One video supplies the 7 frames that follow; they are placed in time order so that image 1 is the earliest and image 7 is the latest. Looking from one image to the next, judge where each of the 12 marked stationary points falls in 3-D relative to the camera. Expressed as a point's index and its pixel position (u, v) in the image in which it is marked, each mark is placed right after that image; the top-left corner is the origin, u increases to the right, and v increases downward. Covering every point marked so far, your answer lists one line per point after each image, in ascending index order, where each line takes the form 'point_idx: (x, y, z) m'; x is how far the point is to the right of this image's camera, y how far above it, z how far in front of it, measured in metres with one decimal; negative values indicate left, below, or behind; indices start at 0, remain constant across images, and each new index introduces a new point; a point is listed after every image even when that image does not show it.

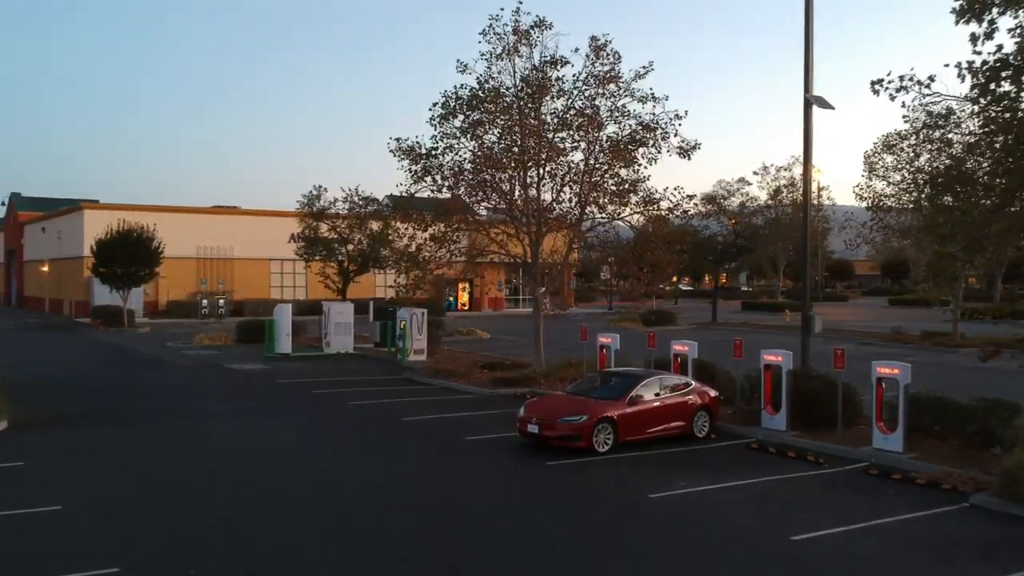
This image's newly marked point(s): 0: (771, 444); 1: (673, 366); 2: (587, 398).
0: (+4.1, -2.5, +15.0) m
1: (+3.1, -1.5, +17.9) m
2: (+1.2, -1.7, +14.9) m
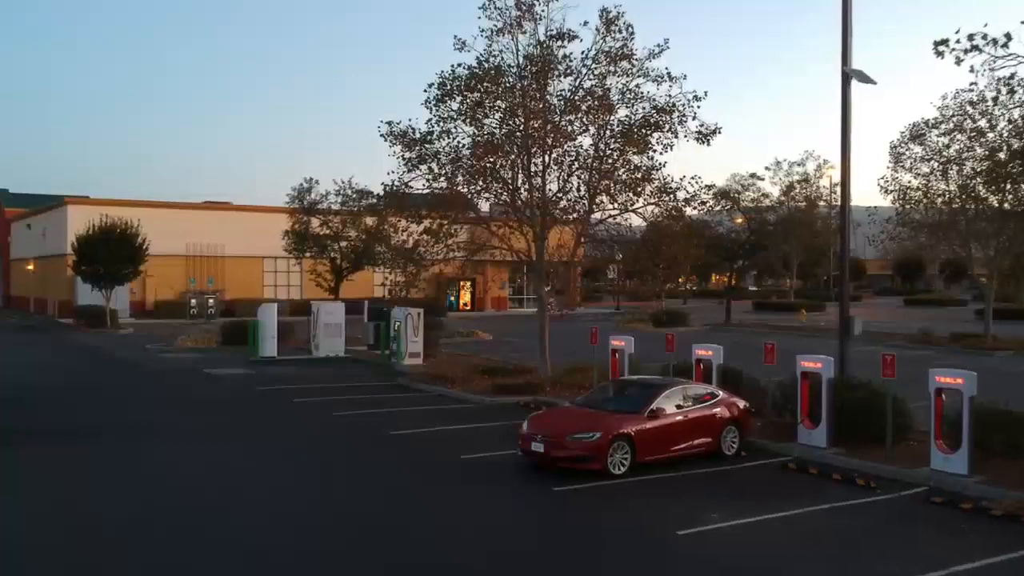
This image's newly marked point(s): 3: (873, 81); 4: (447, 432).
0: (+4.1, -2.4, +13.1) m
1: (+3.1, -1.4, +15.9) m
2: (+1.2, -1.7, +12.9) m
3: (+6.1, +3.5, +15.9) m
4: (-1.1, -2.4, +16.3) m
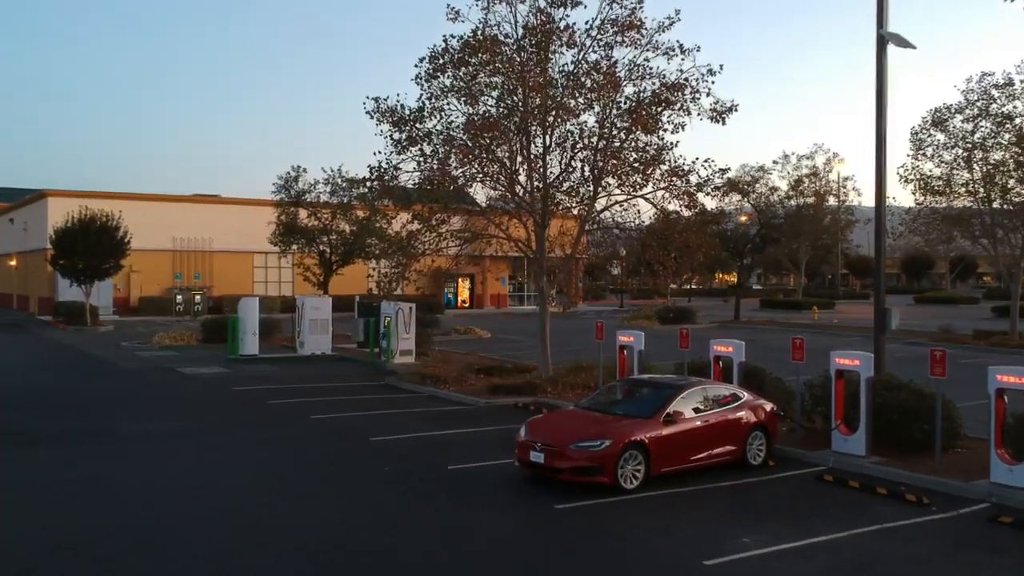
0: (+4.1, -2.3, +11.4) m
1: (+3.0, -1.3, +14.3) m
2: (+1.1, -1.5, +11.3) m
3: (+6.0, +3.6, +14.2) m
4: (-1.2, -2.3, +14.7) m
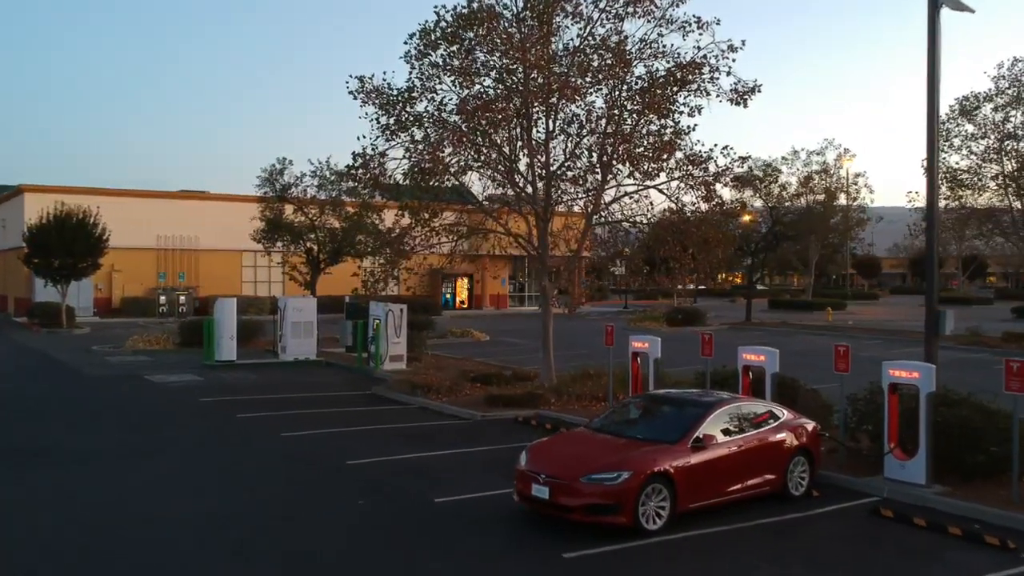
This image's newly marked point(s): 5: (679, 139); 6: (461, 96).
0: (+4.1, -2.3, +9.6) m
1: (+3.0, -1.3, +12.5) m
2: (+1.1, -1.5, +9.4) m
3: (+6.0, +3.7, +12.4) m
4: (-1.2, -2.3, +12.8) m
5: (+3.0, +2.7, +17.2) m
6: (-0.9, +3.5, +17.1) m
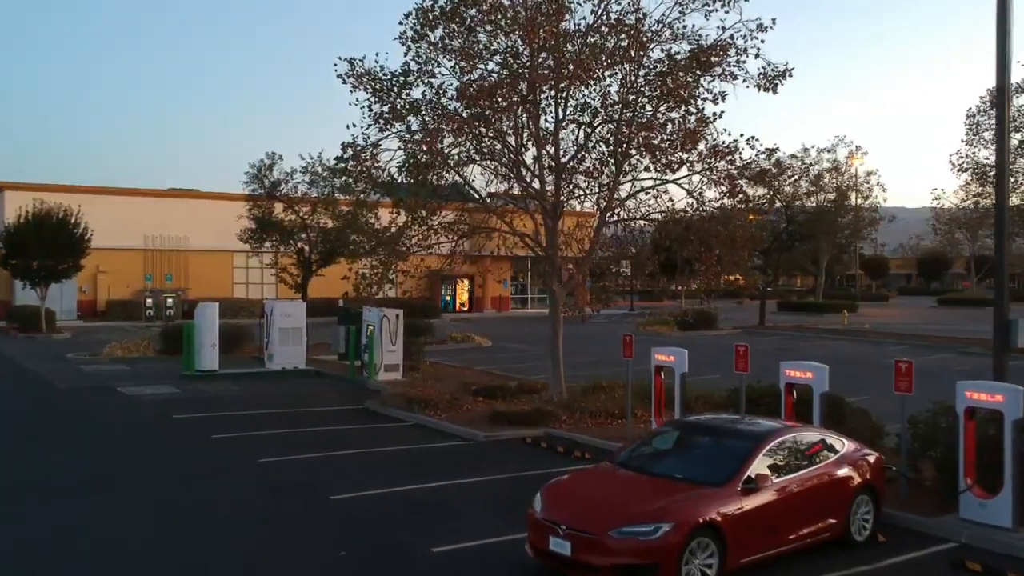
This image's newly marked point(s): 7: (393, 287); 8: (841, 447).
0: (+4.2, -2.3, +8.0) m
1: (+3.1, -1.3, +10.9) m
2: (+1.2, -1.6, +7.8) m
3: (+6.1, +3.6, +10.8) m
4: (-1.1, -2.3, +11.3) m
5: (+3.1, +2.6, +15.6) m
6: (-0.8, +3.4, +15.5) m
7: (-2.4, 0.0, +18.8) m
8: (+3.0, -1.5, +8.8) m
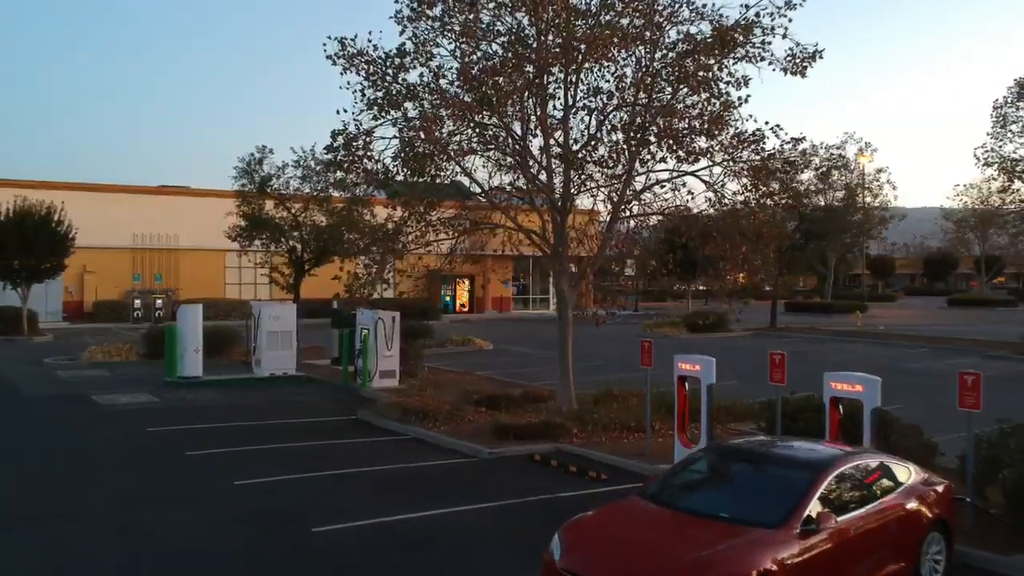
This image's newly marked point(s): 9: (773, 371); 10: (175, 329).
0: (+4.3, -2.4, +6.7) m
1: (+3.2, -1.3, +9.6) m
2: (+1.3, -1.6, +6.6) m
3: (+6.2, +3.6, +9.5) m
4: (-1.0, -2.4, +10.0) m
5: (+3.2, +2.6, +14.3) m
6: (-0.7, +3.4, +14.3) m
7: (-2.3, 0.0, +17.5) m
8: (+3.1, -1.5, +7.5) m
9: (+2.9, -0.9, +10.4) m
10: (-6.7, -0.9, +18.9) m
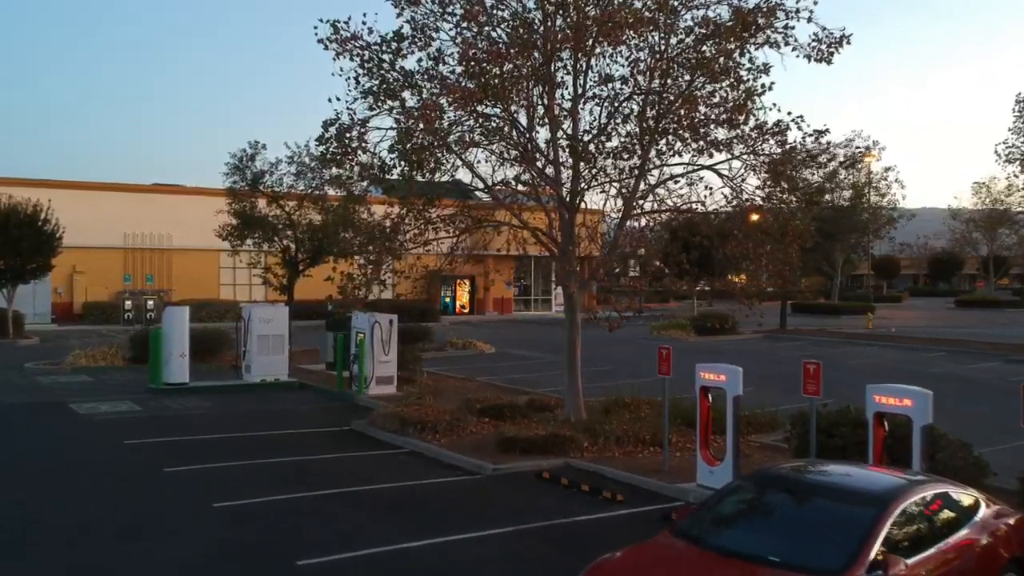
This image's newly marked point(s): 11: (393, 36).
0: (+4.3, -2.4, +5.8) m
1: (+3.3, -1.4, +8.6) m
2: (+1.4, -1.6, +5.6) m
3: (+6.2, +3.5, +8.6) m
4: (-0.9, -2.4, +9.0) m
5: (+3.3, +2.6, +13.4) m
6: (-0.7, +3.4, +13.3) m
7: (-2.2, -0.1, +16.6) m
8: (+3.2, -1.5, +6.5) m
9: (+2.9, -0.9, +9.5) m
10: (-6.6, -0.9, +17.9) m
11: (-1.7, +3.5, +13.3) m
